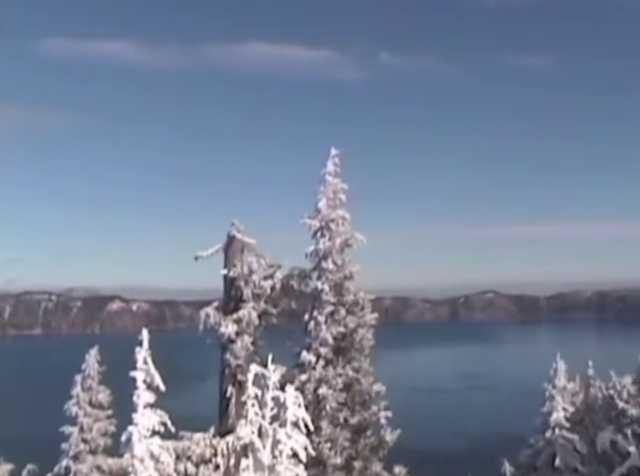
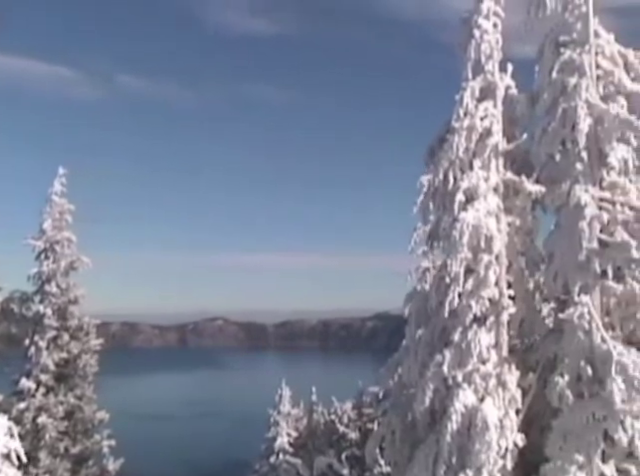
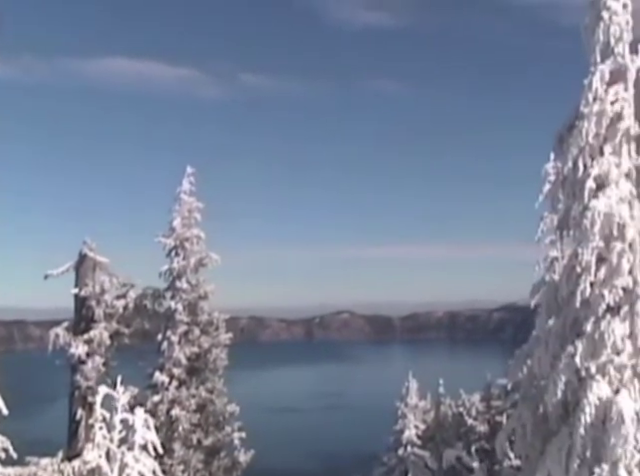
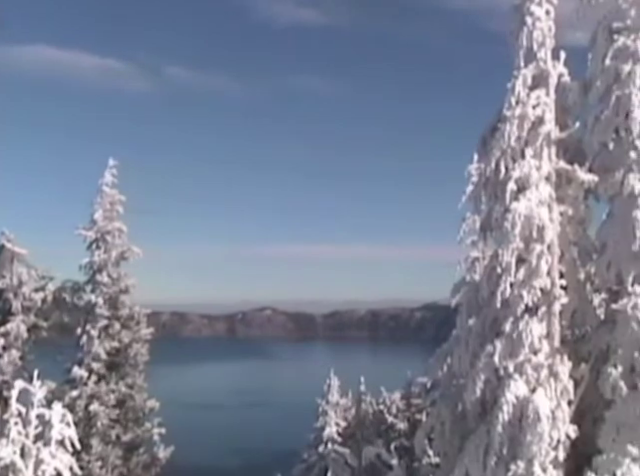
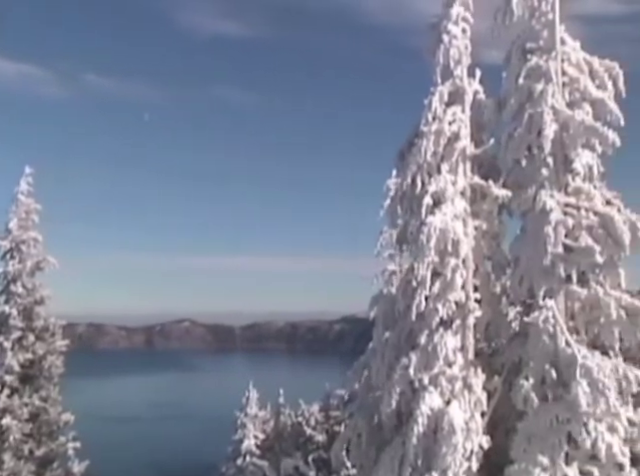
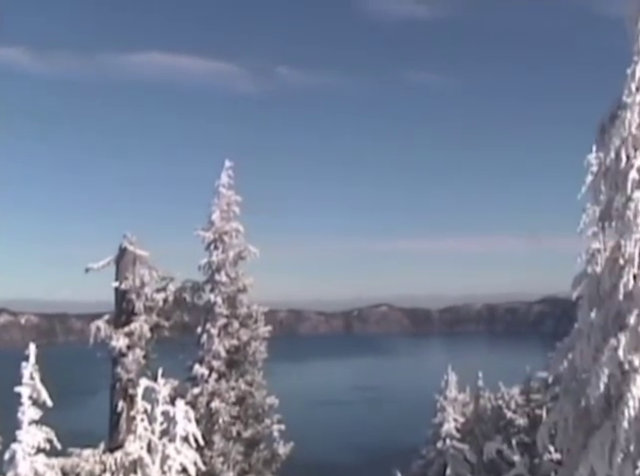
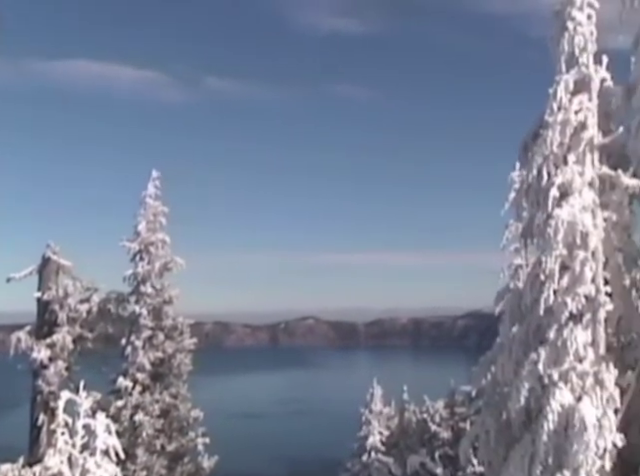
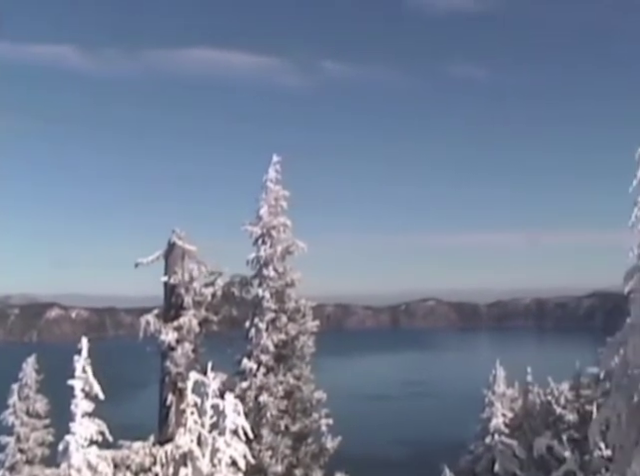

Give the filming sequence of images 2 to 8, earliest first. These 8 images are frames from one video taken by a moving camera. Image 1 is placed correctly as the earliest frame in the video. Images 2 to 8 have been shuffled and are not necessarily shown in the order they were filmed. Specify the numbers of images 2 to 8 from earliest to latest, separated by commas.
8, 6, 3, 7, 4, 2, 5
